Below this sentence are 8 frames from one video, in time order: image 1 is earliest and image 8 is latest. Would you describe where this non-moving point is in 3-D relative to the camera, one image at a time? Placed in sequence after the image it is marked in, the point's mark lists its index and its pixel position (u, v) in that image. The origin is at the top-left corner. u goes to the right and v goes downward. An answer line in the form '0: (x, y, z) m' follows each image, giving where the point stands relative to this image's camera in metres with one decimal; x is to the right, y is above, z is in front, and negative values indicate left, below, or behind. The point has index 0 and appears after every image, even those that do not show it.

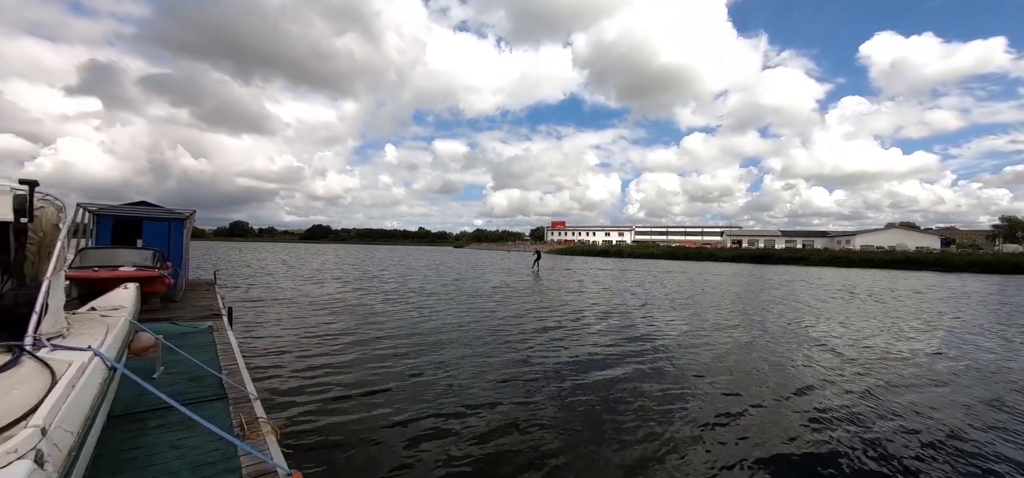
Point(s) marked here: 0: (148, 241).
0: (-14.2, -0.1, +16.3) m
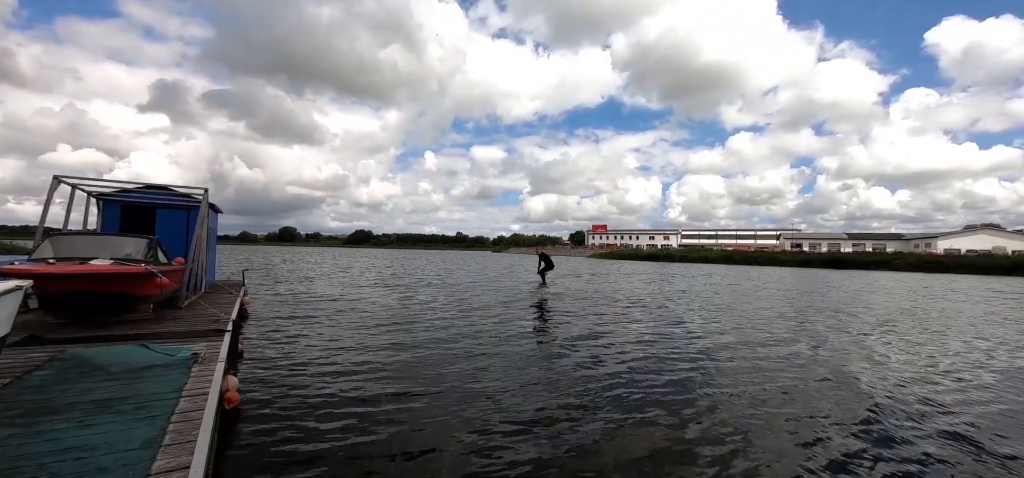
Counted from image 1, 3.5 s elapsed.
0: (-11.1, +0.2, +13.3) m
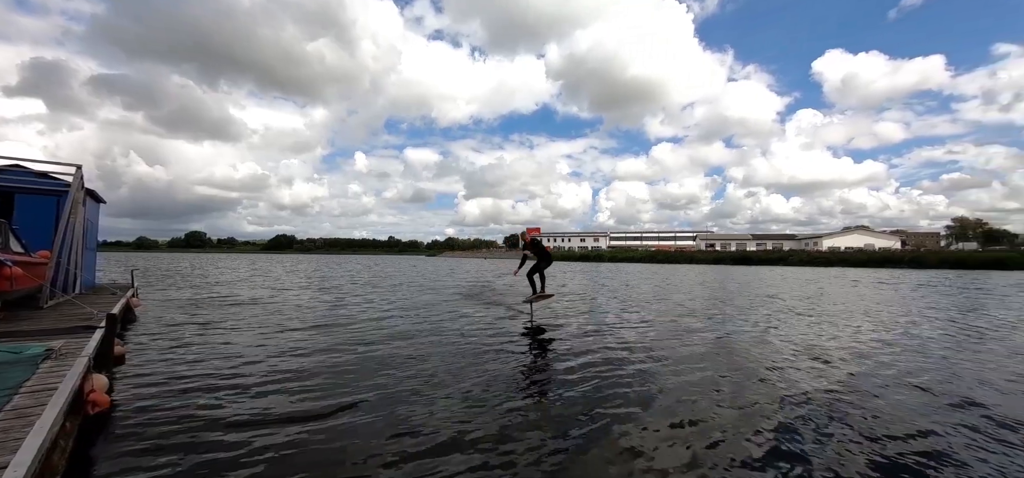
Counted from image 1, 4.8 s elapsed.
0: (-12.4, +0.4, +10.7) m
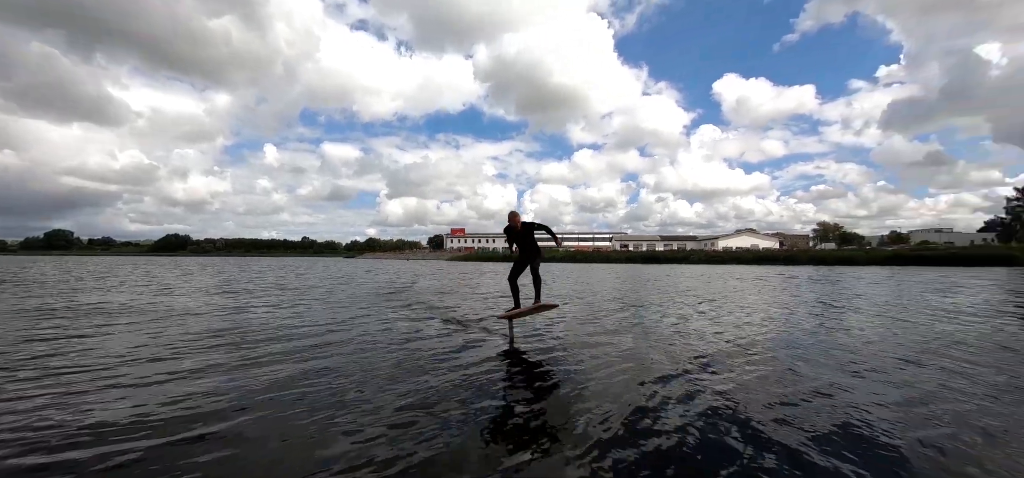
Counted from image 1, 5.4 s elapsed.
0: (-13.3, +0.8, +8.1) m
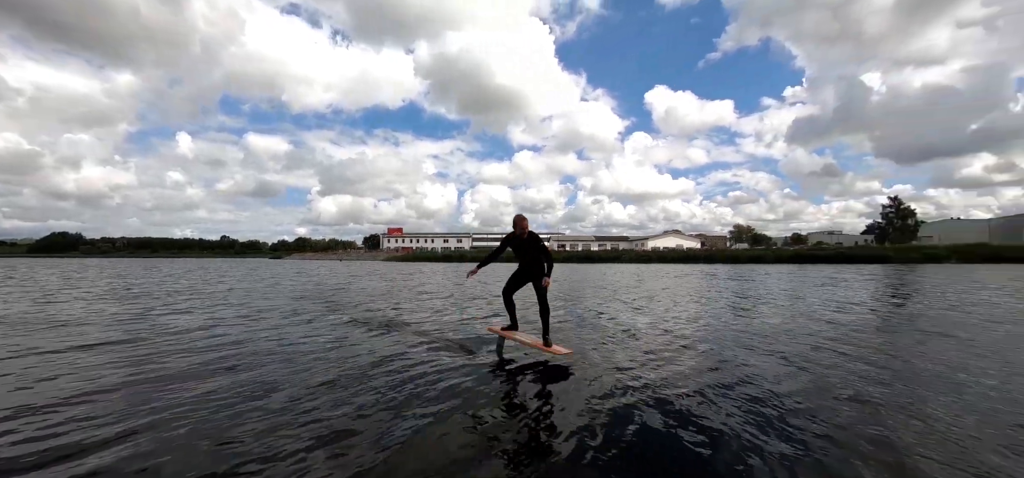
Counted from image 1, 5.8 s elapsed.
0: (-14.3, +1.3, +6.7) m
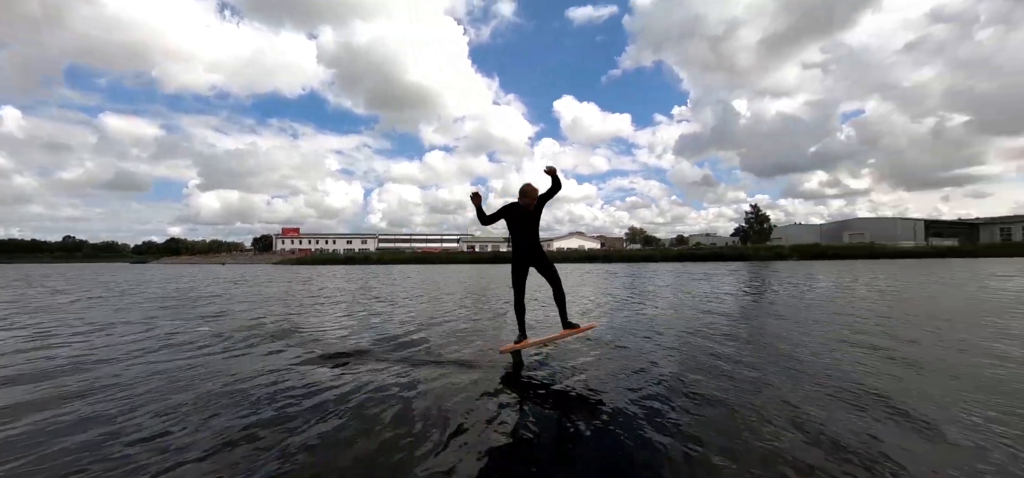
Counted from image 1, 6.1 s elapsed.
0: (-15.5, +1.7, +4.1) m
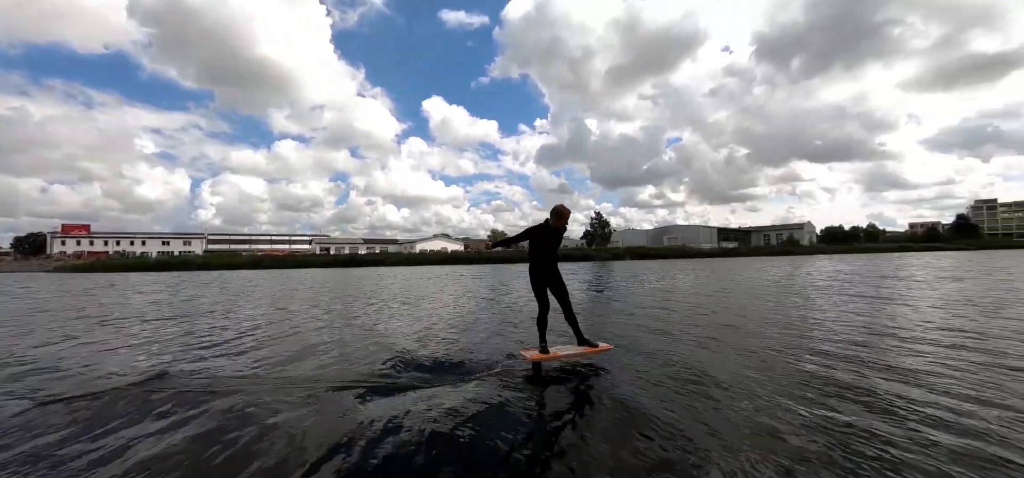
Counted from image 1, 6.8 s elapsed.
0: (-16.4, +1.7, -0.6) m
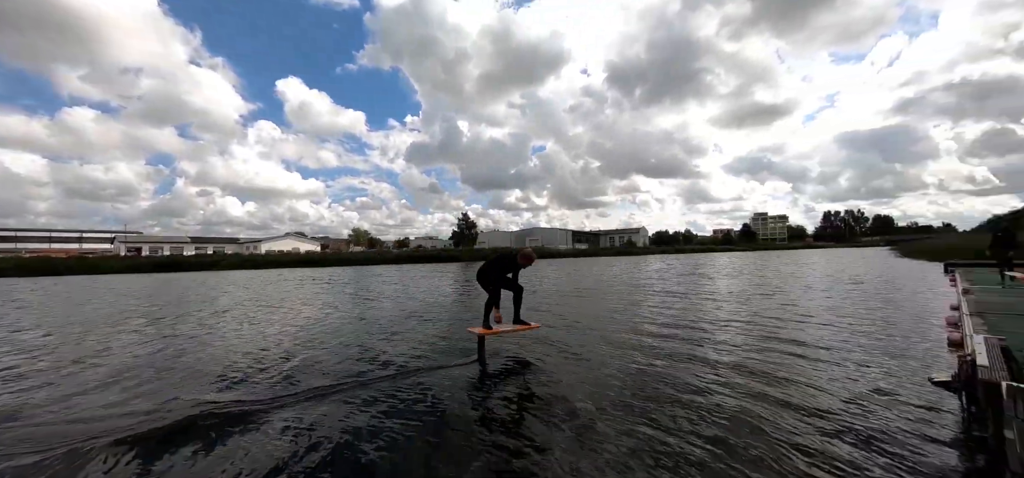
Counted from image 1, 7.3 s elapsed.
0: (-15.9, +1.8, -5.4) m
